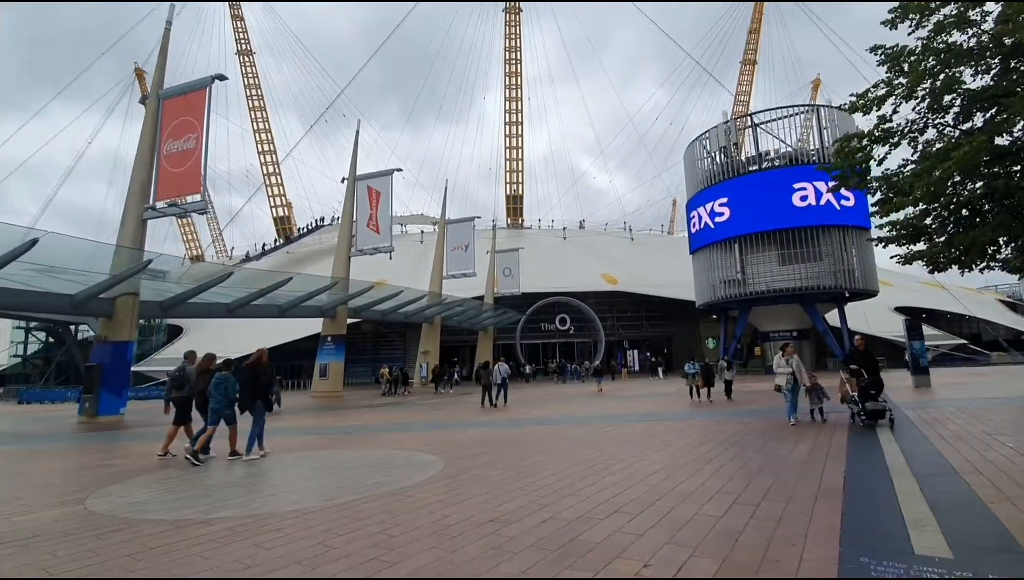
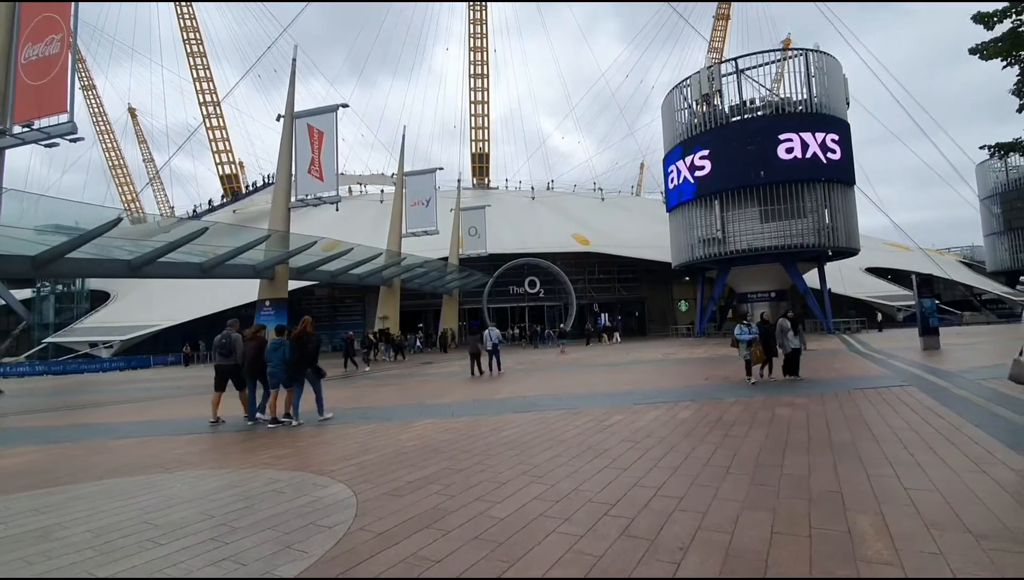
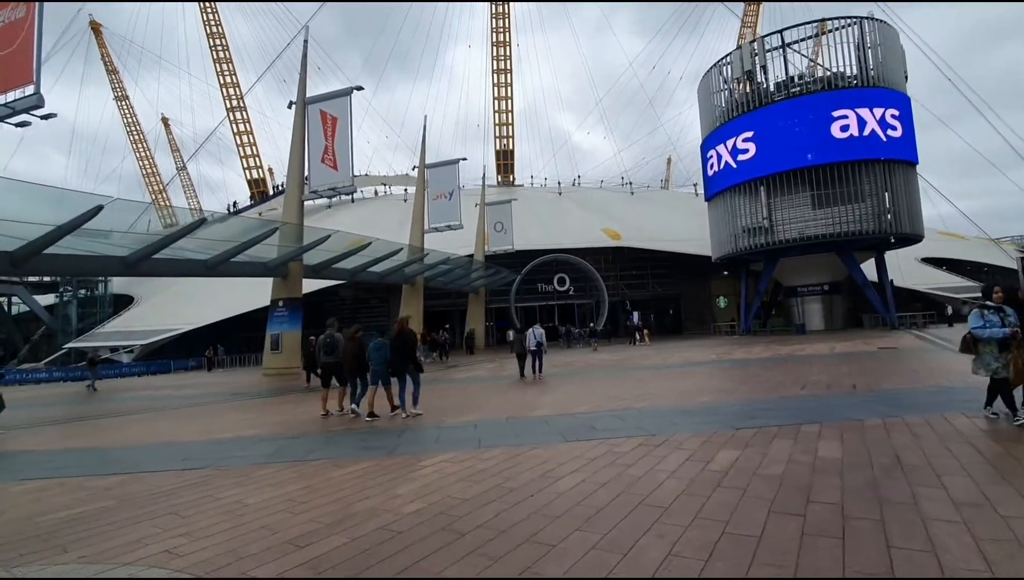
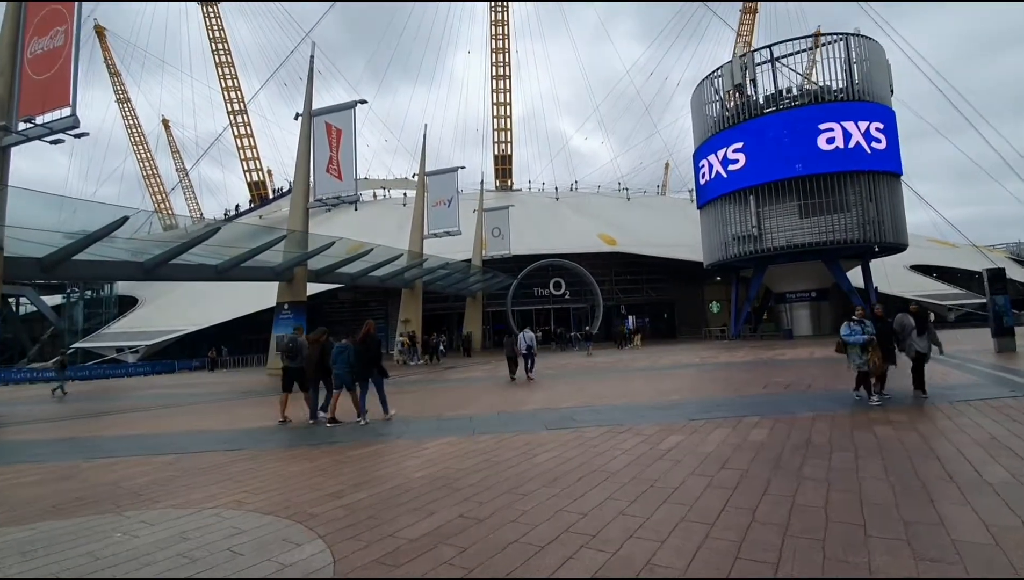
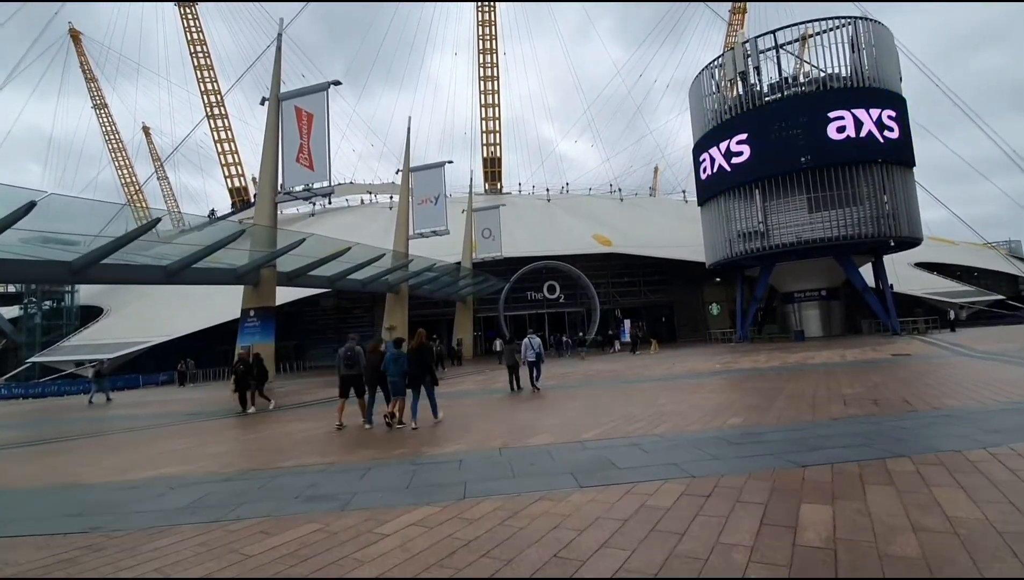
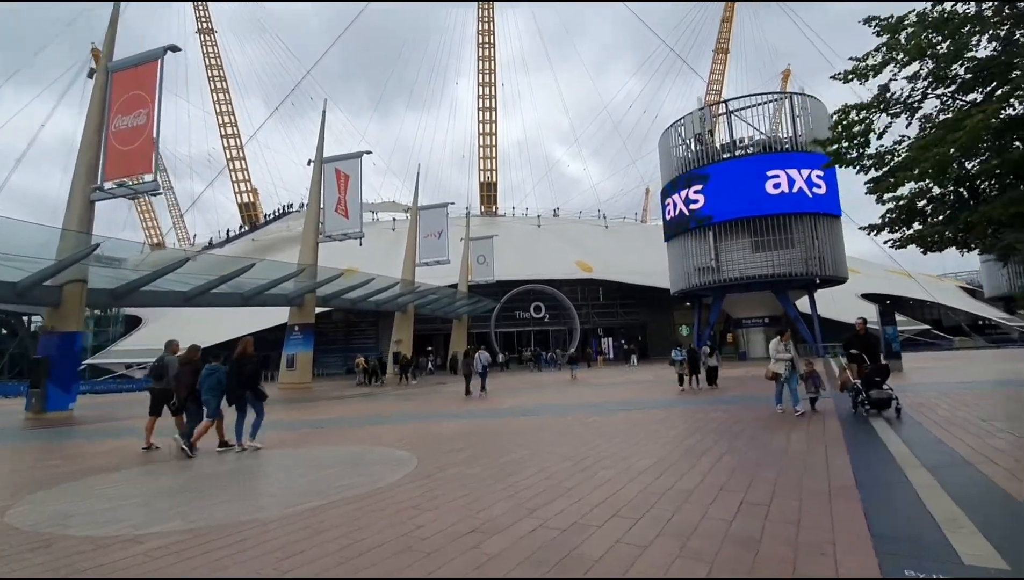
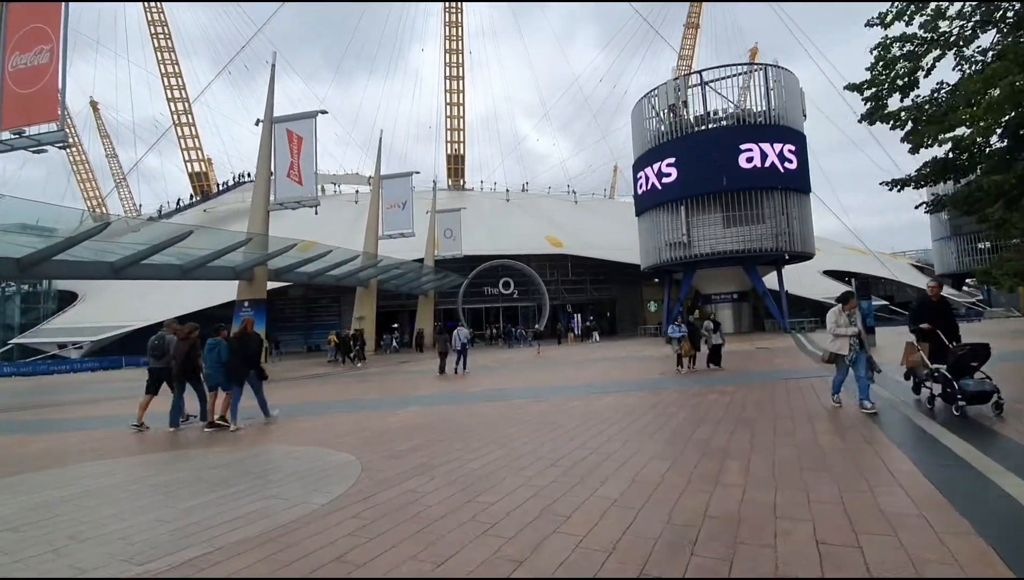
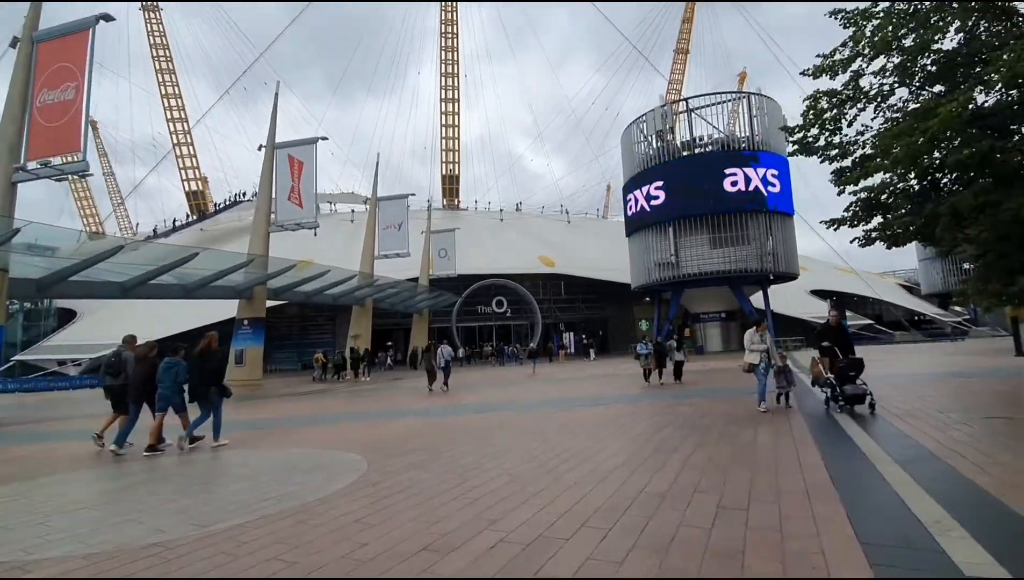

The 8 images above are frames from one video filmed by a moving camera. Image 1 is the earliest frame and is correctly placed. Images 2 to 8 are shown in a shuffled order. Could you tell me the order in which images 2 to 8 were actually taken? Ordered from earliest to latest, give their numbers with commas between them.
6, 8, 7, 2, 4, 3, 5
